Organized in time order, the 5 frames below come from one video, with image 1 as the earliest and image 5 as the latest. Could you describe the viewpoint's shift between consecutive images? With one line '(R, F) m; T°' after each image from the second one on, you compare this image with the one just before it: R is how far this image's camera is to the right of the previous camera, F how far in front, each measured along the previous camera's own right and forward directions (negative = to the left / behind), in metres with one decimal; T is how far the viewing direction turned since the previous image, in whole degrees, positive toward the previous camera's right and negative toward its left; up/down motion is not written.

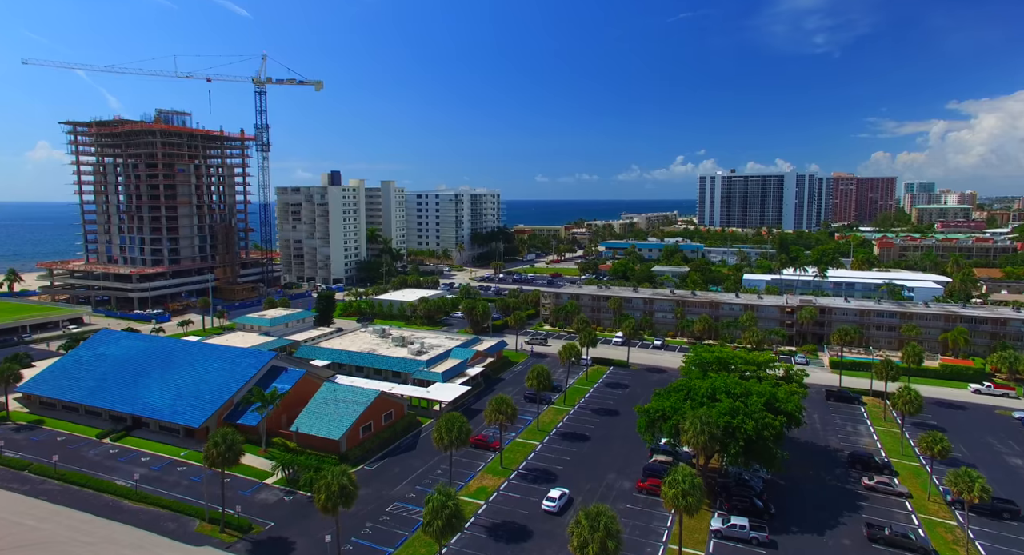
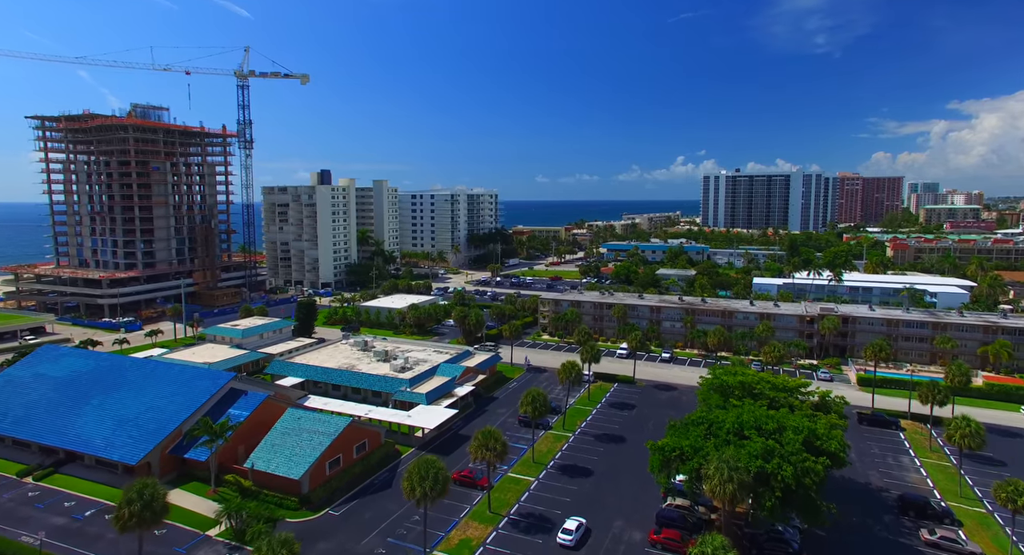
(+0.6, +6.1) m; 0°
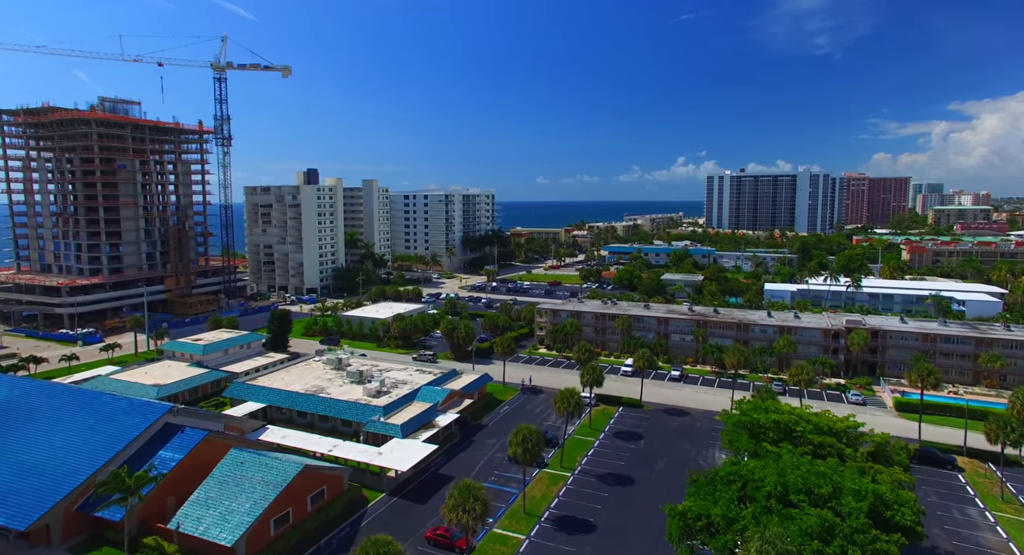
(+0.8, +6.9) m; 0°
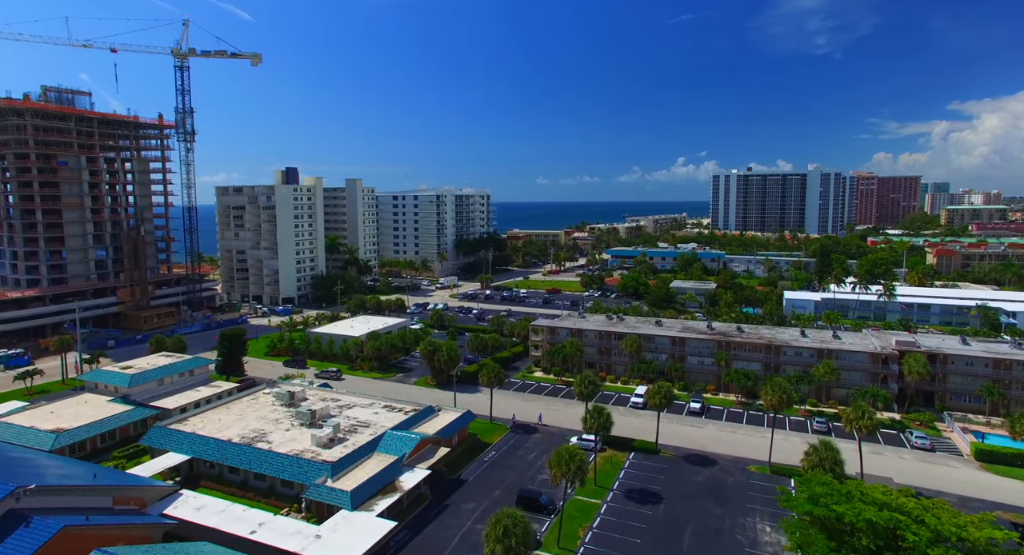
(+1.0, +9.8) m; 0°
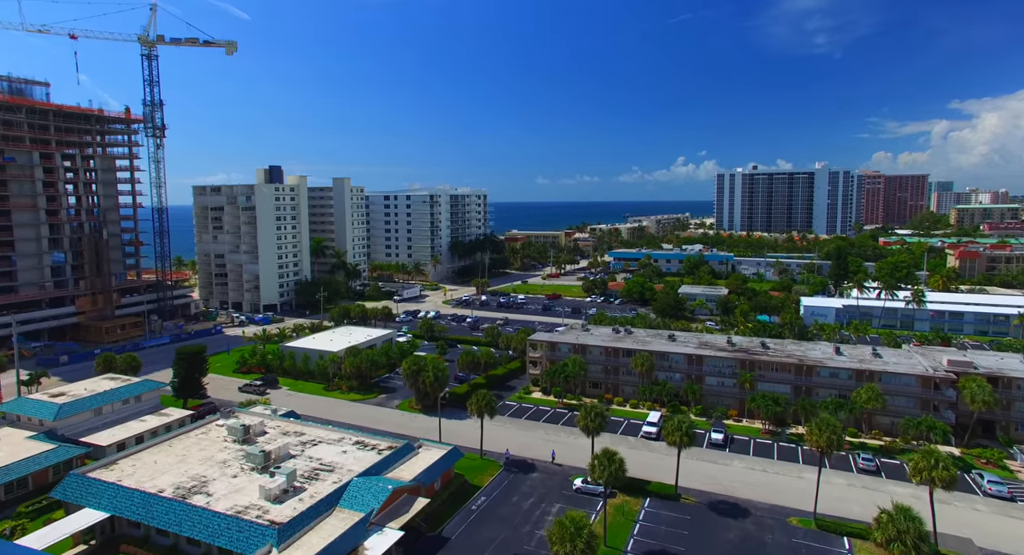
(+0.4, +7.0) m; 0°
